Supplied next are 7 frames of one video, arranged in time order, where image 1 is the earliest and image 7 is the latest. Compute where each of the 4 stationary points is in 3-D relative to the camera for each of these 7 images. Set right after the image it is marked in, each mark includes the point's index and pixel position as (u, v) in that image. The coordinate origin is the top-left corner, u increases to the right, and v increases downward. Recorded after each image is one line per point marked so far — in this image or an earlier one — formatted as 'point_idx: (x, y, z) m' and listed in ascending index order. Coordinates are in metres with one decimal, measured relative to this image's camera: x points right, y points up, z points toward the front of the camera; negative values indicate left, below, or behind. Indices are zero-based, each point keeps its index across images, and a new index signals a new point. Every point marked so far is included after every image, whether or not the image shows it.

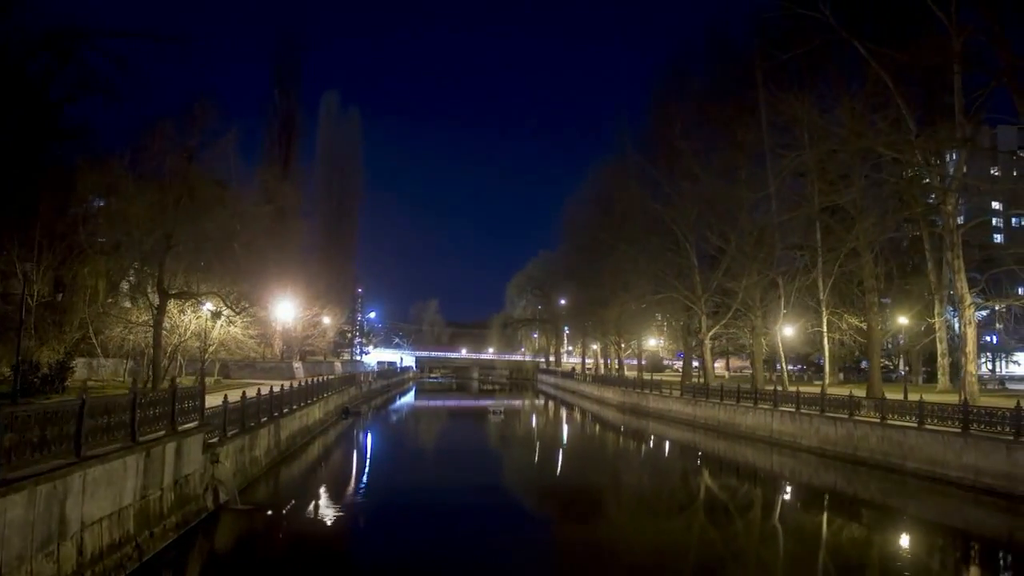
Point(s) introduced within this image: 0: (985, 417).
0: (+10.1, -2.7, +17.8) m
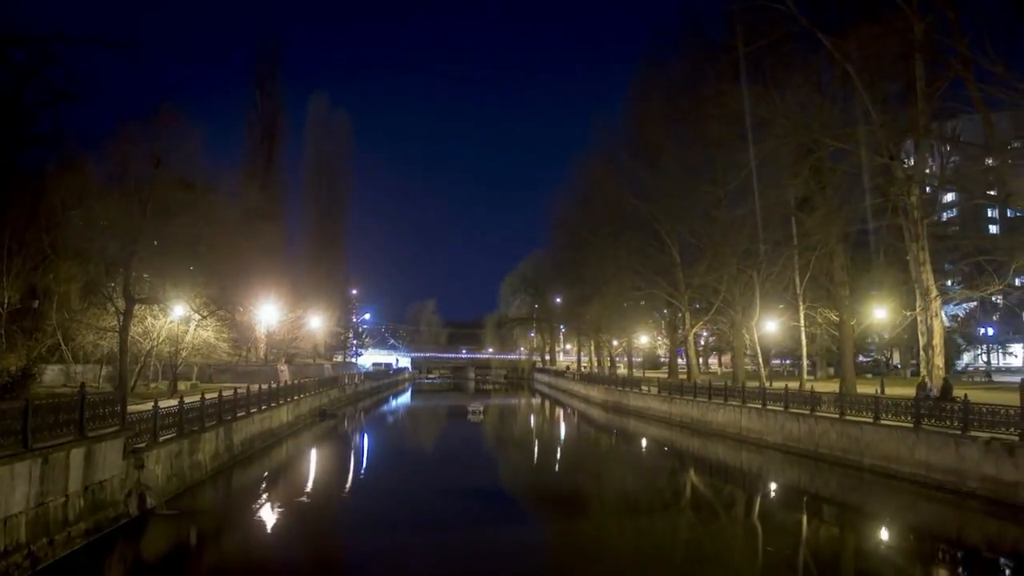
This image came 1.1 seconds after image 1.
0: (+8.9, -2.6, +17.5) m
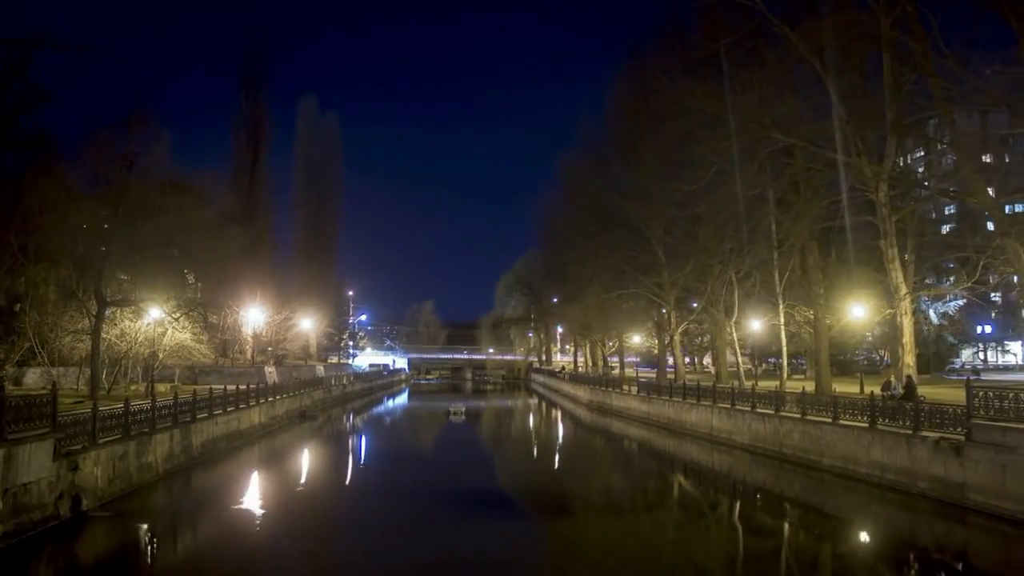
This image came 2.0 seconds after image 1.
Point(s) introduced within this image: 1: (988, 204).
0: (+7.9, -2.5, +17.2) m
1: (+11.0, +1.9, +19.1) m
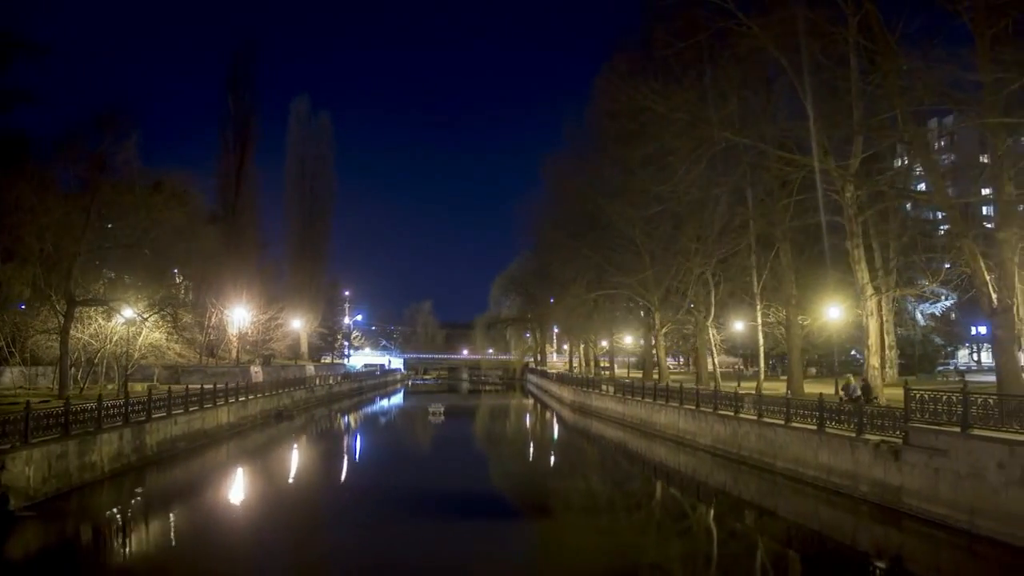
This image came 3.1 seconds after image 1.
0: (+6.7, -2.5, +17.0) m
1: (+9.9, +1.9, +18.8) m
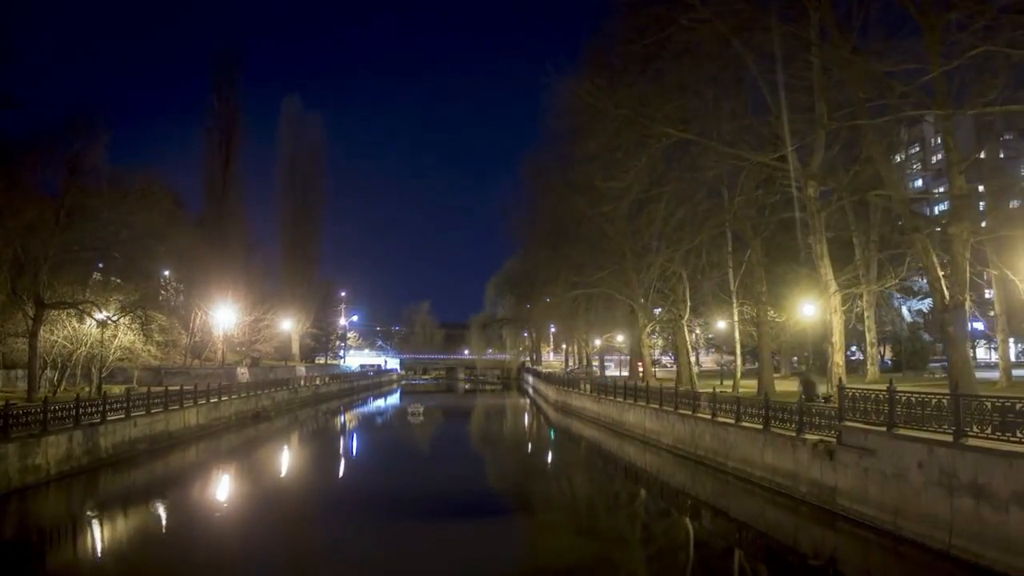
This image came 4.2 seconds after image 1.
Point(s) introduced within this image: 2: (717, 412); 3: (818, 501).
0: (+5.5, -2.5, +16.7) m
1: (+8.7, +2.0, +18.5) m
2: (+5.0, -3.0, +19.9) m
3: (+5.4, -3.8, +14.6) m
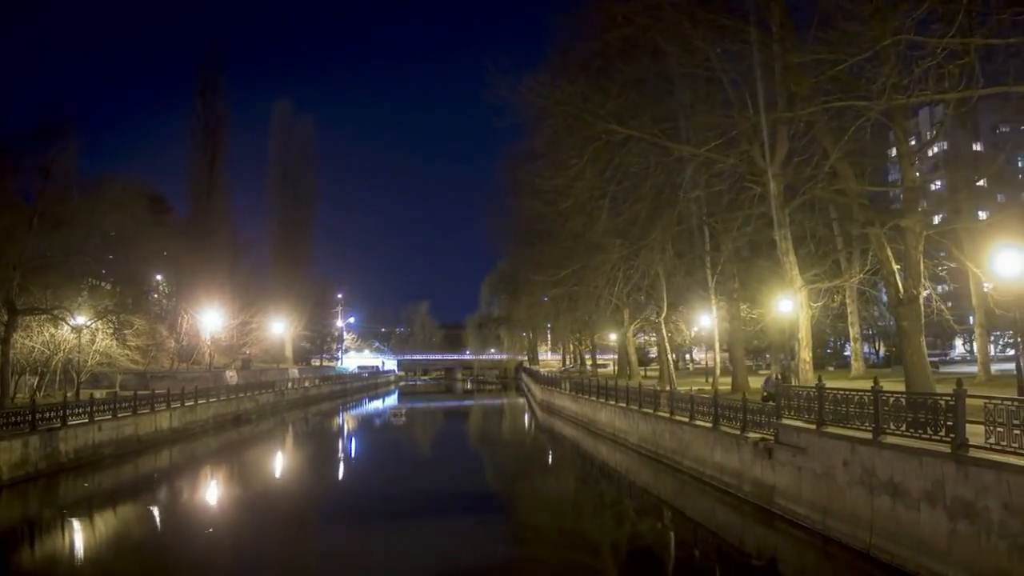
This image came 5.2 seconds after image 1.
0: (+4.4, -2.4, +16.5) m
1: (+7.6, +2.1, +18.3) m
2: (+3.9, -2.9, +19.7) m
3: (+4.3, -3.7, +14.4) m
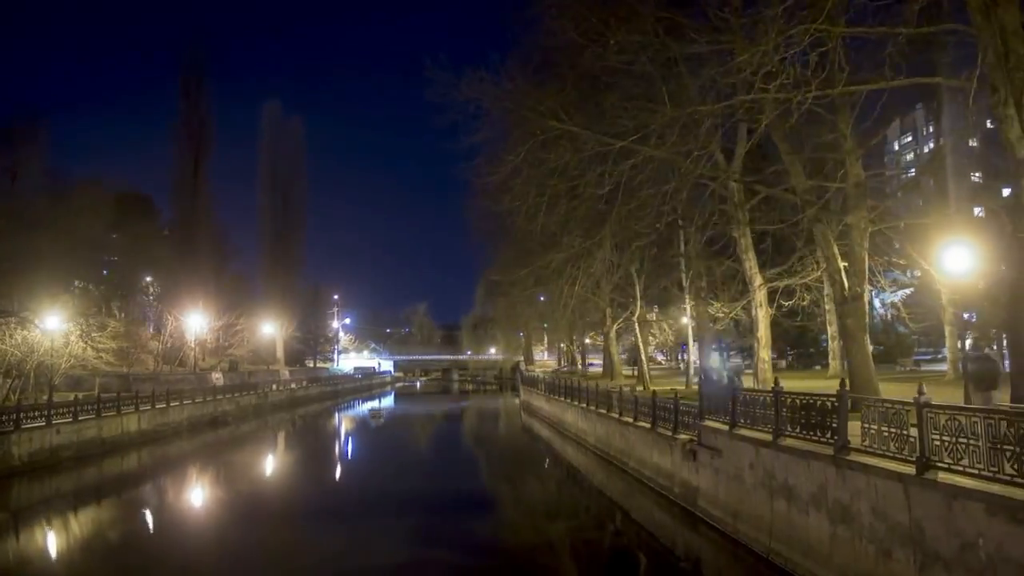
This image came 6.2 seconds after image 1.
0: (+3.1, -2.4, +16.3) m
1: (+6.3, +2.1, +18.0) m
2: (+2.7, -2.9, +19.5) m
3: (+3.0, -3.7, +14.2) m
